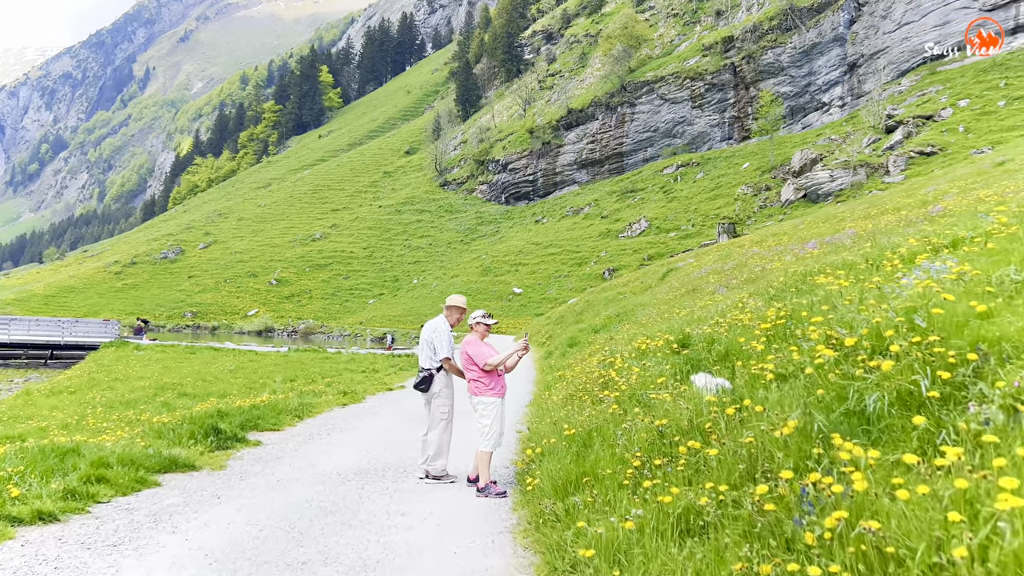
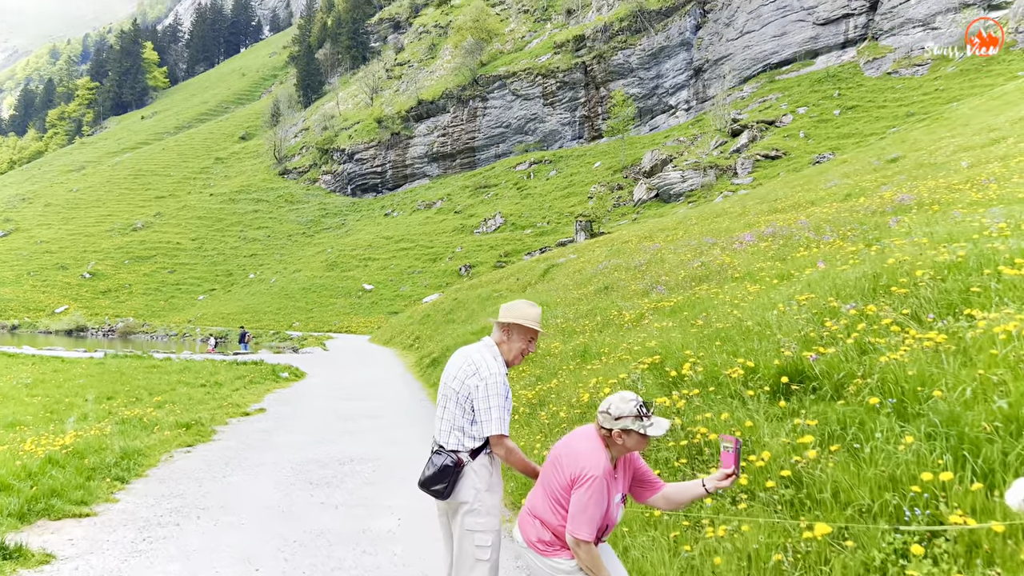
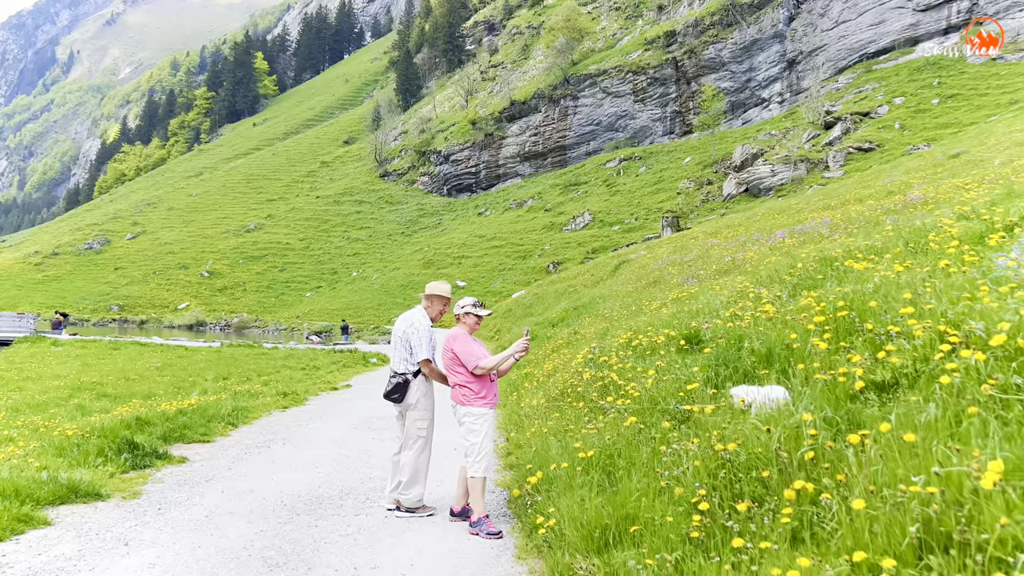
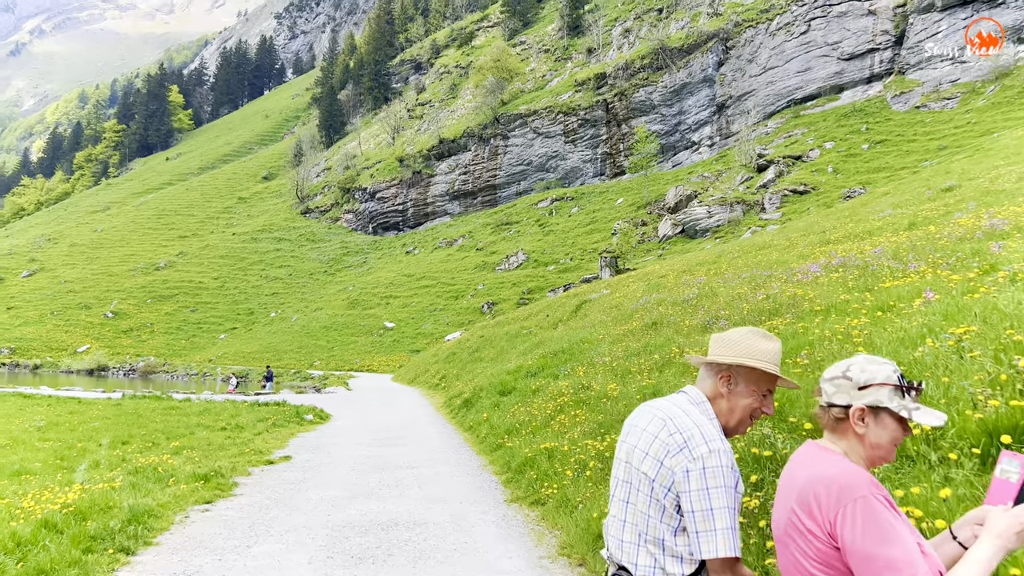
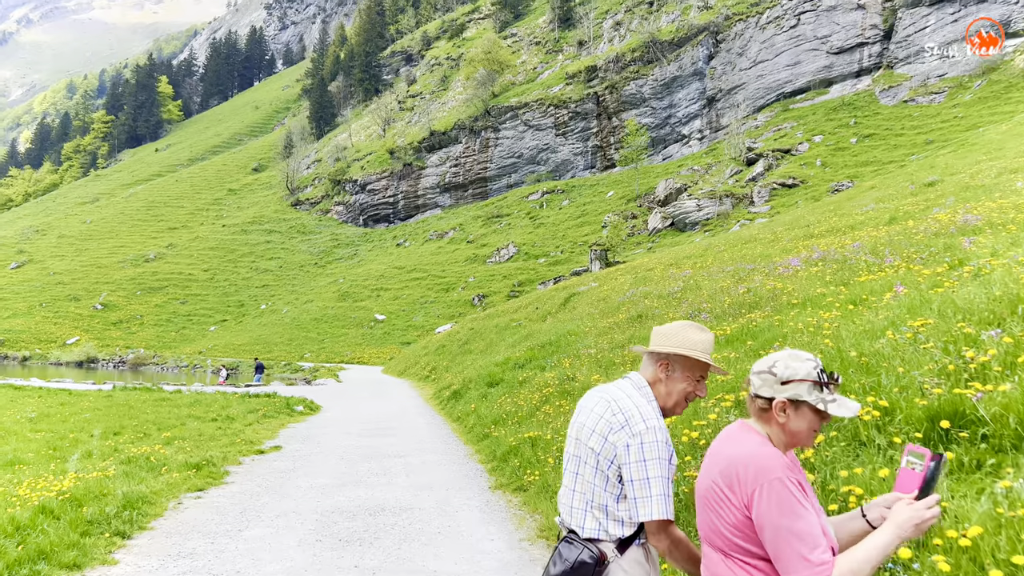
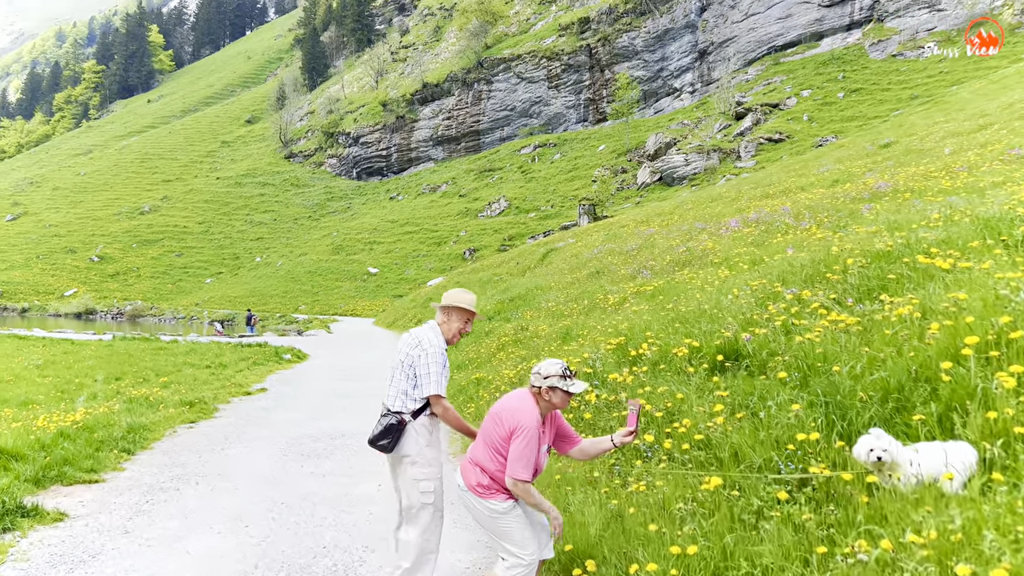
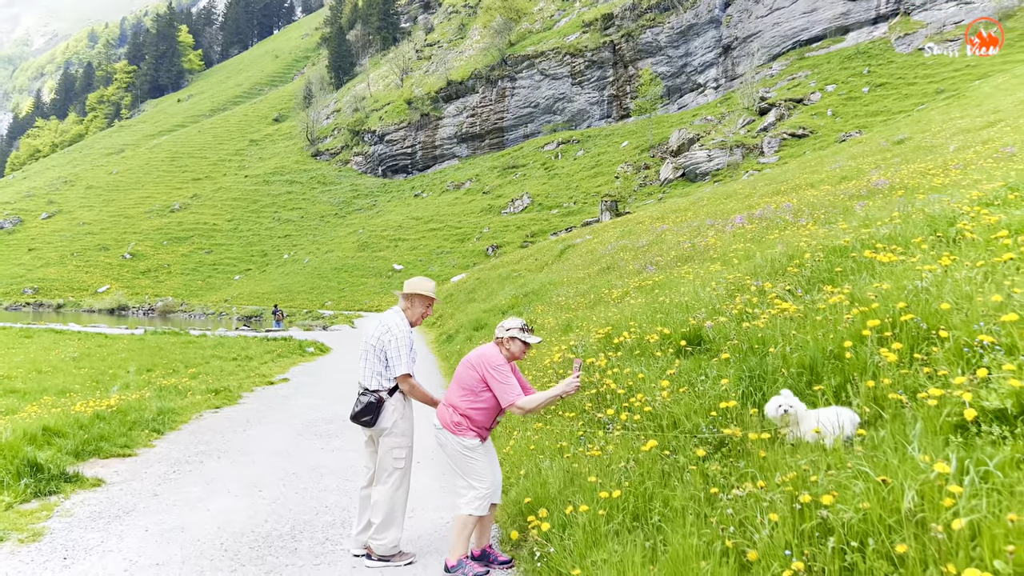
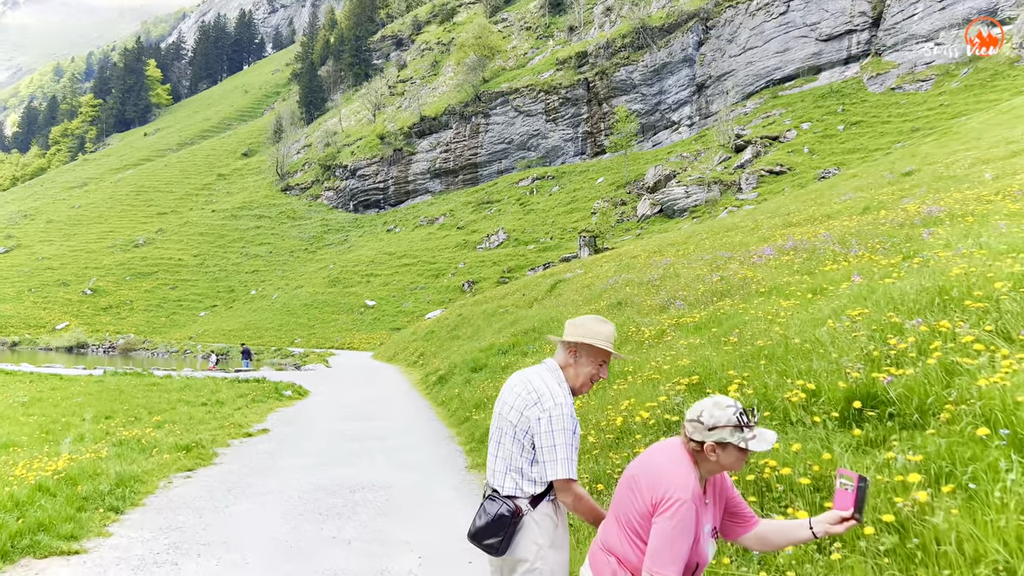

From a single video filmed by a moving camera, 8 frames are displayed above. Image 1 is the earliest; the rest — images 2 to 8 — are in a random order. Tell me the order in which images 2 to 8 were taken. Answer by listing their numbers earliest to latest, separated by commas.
3, 7, 6, 2, 8, 5, 4
